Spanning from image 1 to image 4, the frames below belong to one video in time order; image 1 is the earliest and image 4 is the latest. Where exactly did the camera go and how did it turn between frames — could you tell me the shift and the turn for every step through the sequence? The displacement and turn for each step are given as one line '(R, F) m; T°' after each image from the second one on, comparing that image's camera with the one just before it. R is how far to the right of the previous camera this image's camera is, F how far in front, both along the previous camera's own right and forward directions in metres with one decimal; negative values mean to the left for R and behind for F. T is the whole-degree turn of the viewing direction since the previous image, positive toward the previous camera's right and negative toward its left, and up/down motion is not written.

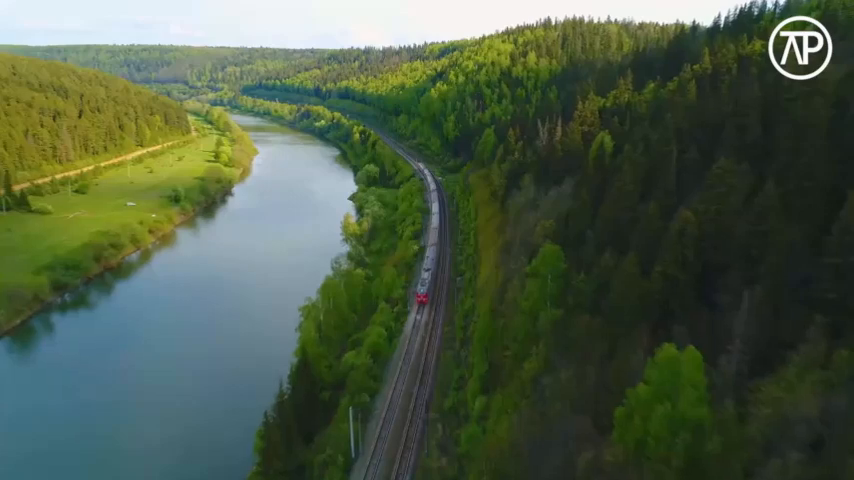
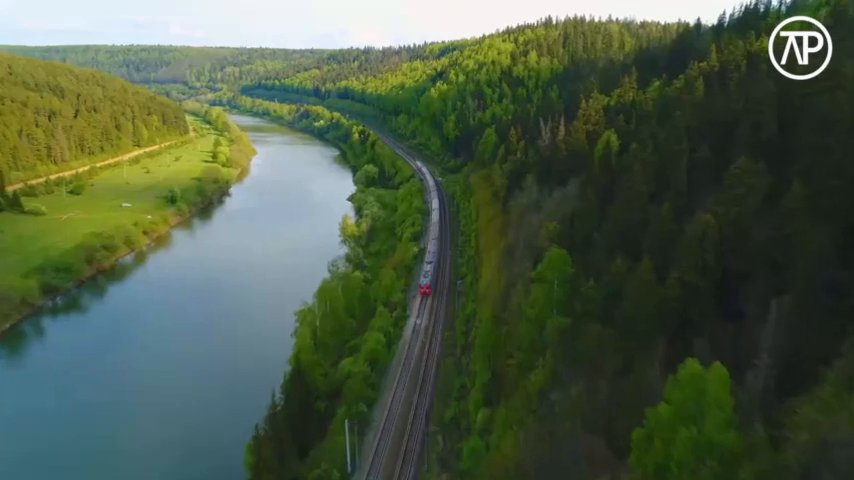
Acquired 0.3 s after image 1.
(0.0, +1.5) m; 0°
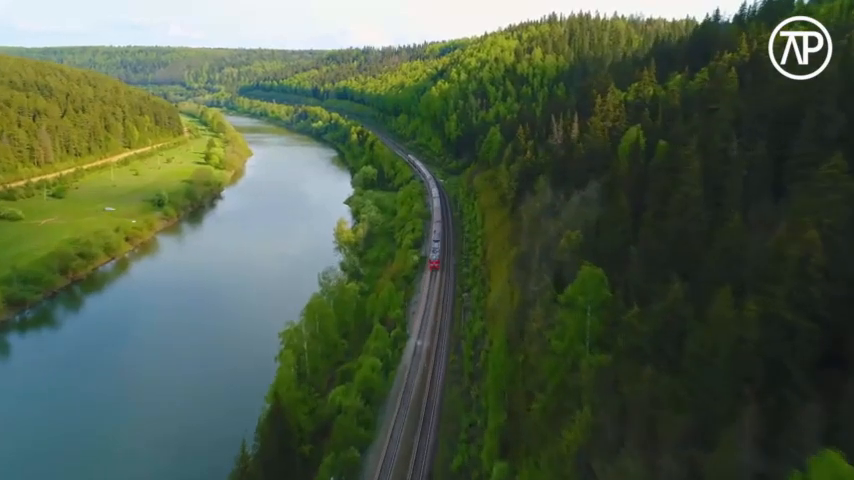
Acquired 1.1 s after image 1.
(-0.1, +5.2) m; 0°
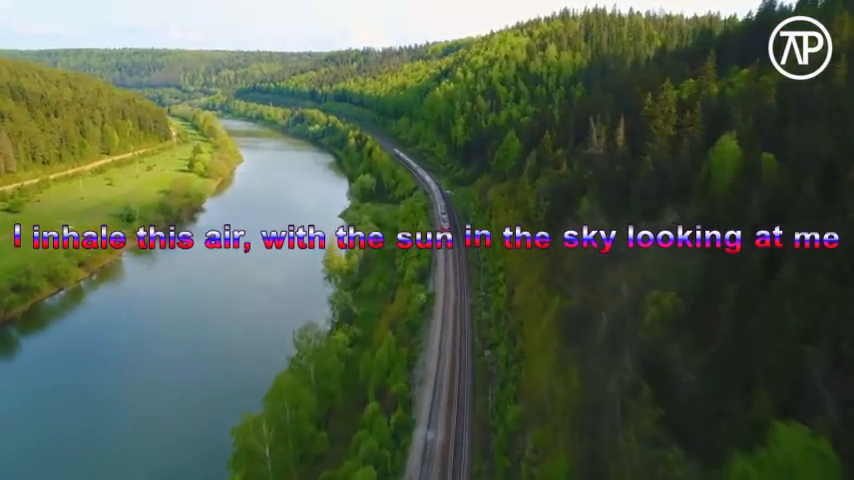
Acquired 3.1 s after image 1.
(-0.4, +11.4) m; 0°
